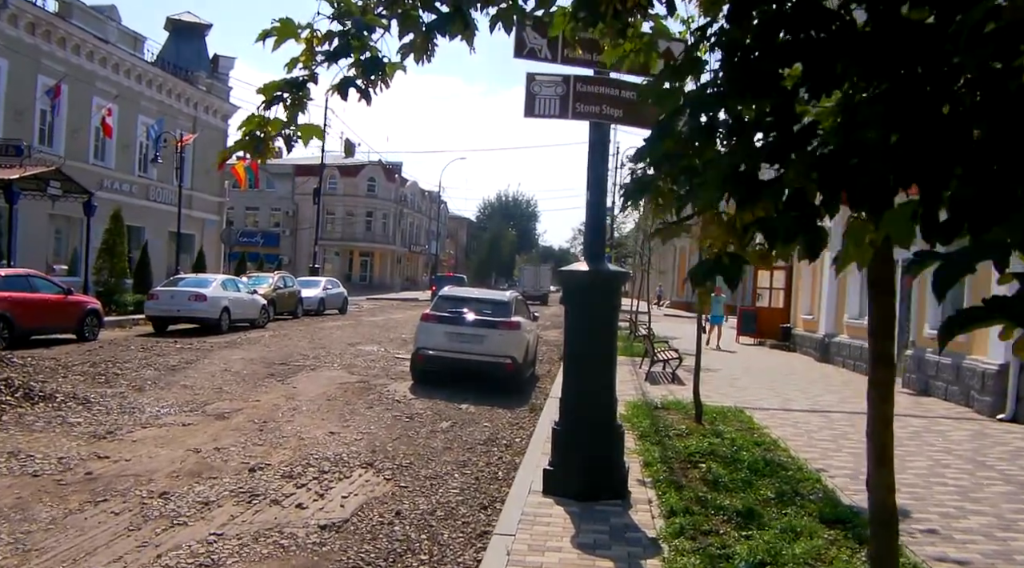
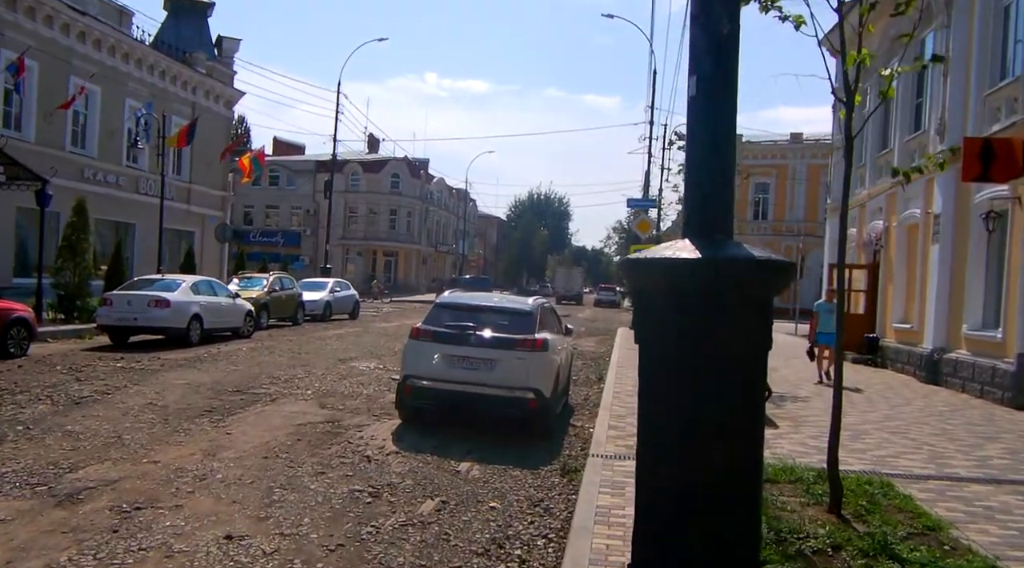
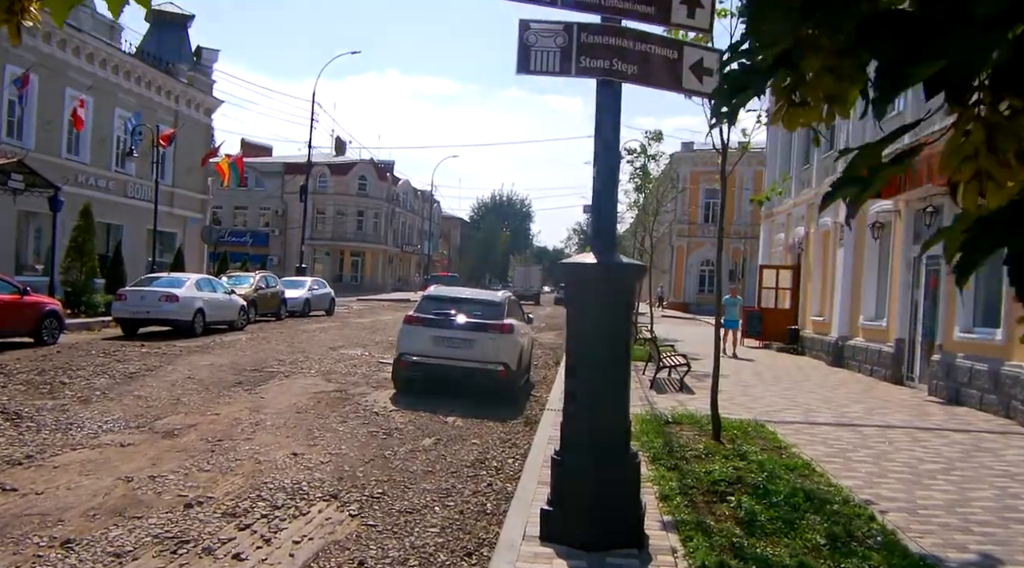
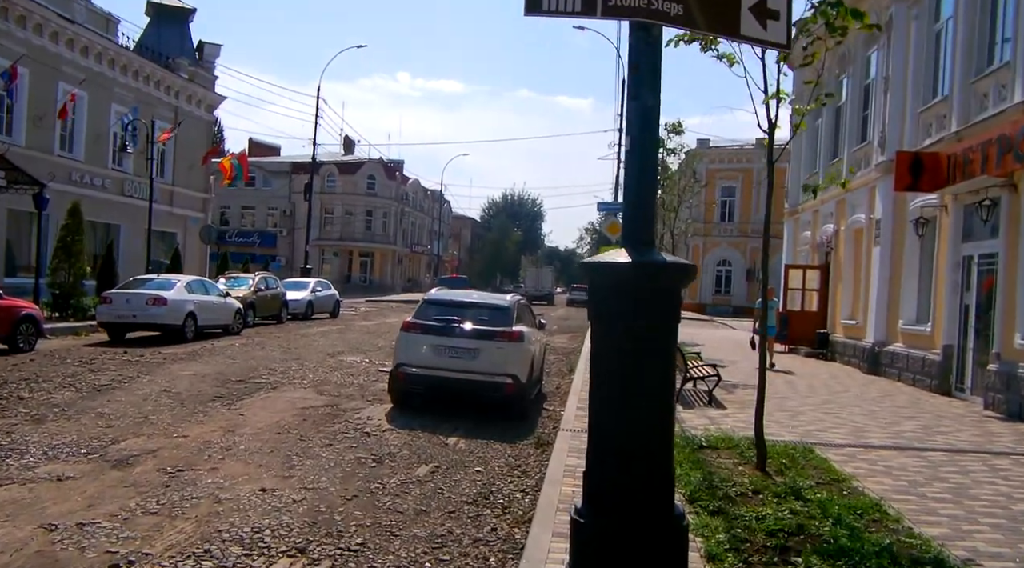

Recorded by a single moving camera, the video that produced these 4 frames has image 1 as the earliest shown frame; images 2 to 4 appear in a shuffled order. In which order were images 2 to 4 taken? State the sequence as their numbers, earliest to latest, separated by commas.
3, 4, 2
